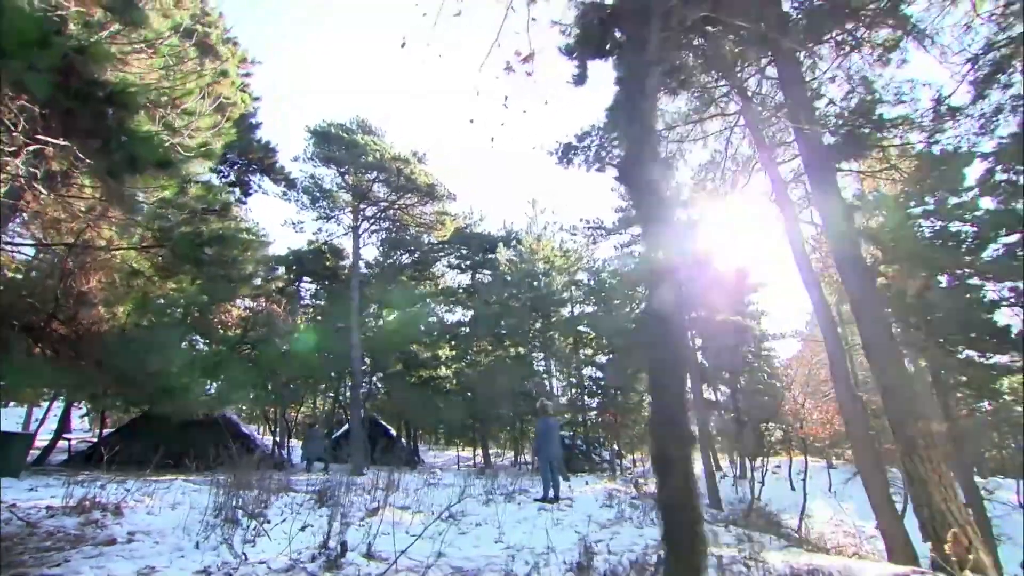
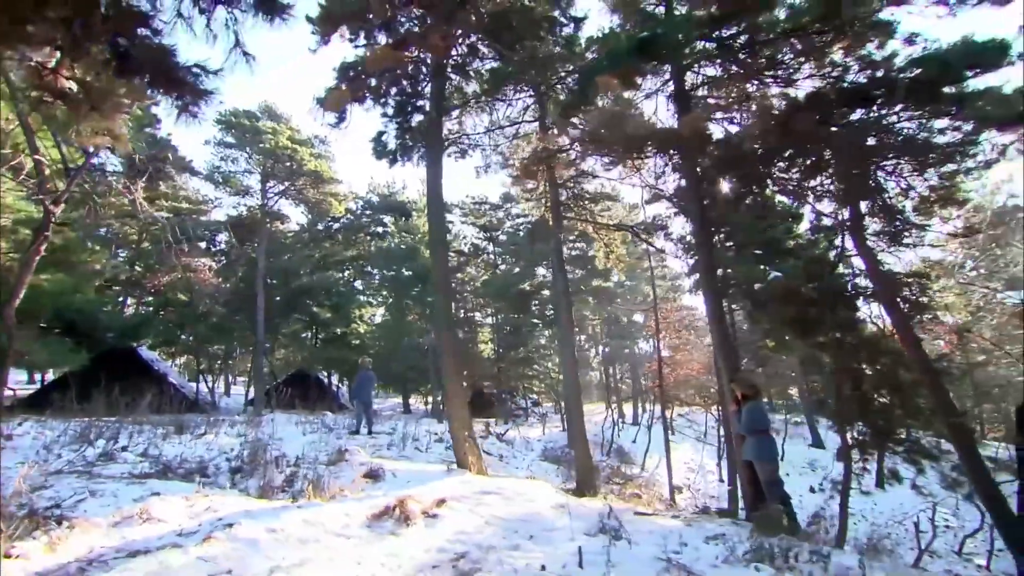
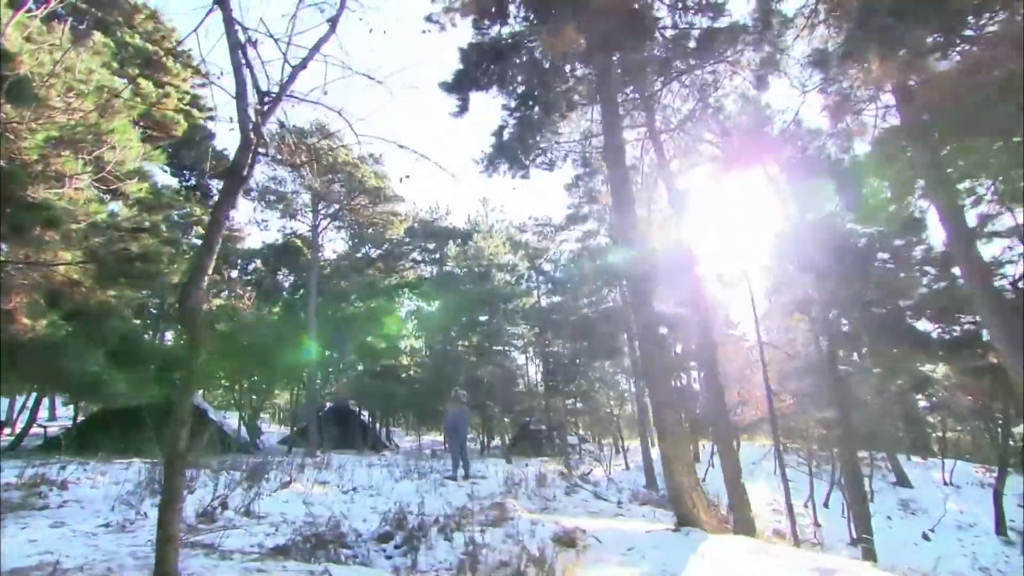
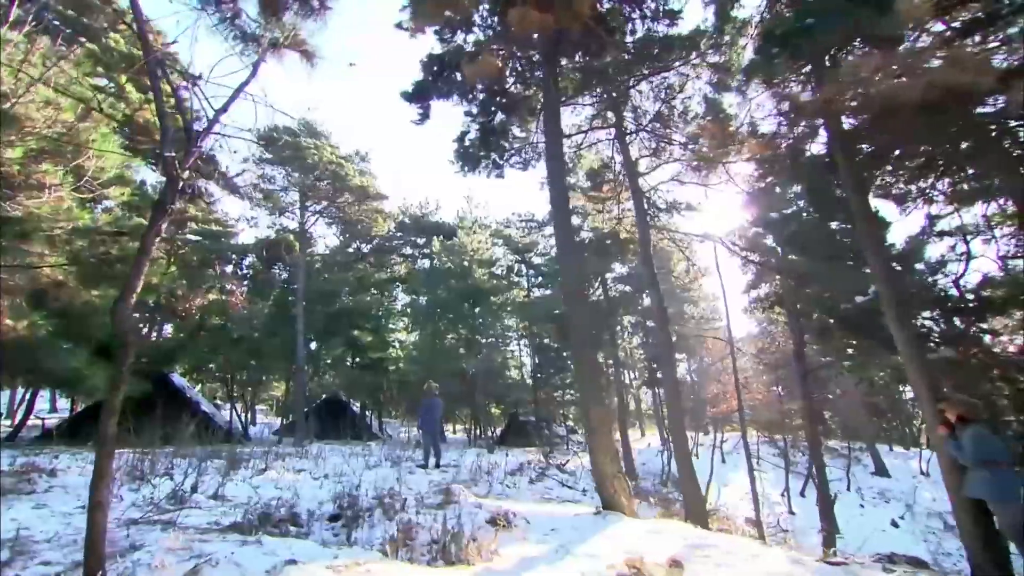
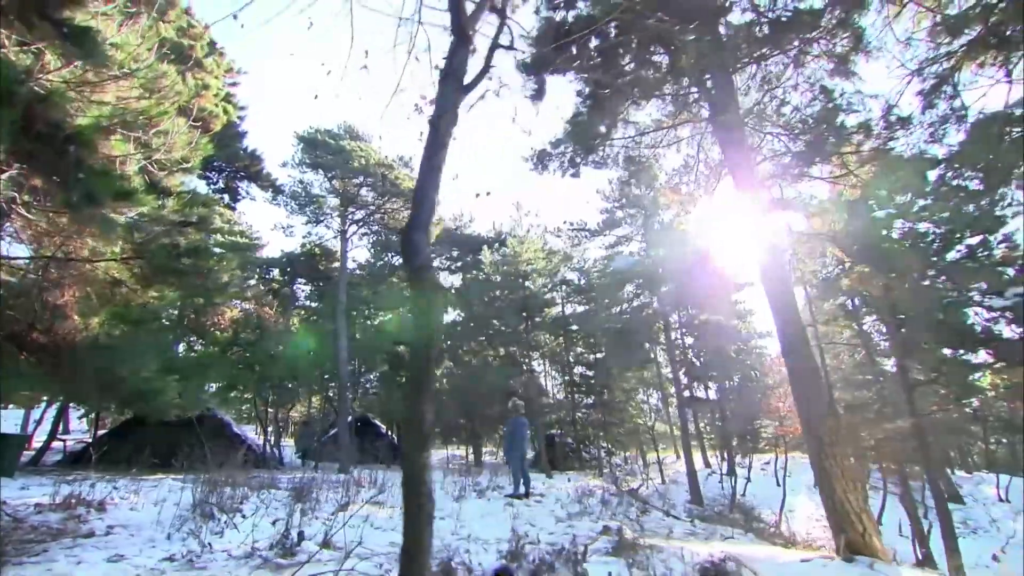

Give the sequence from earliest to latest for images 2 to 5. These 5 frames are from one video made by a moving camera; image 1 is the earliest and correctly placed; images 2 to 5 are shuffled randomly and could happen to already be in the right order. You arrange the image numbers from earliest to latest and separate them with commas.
5, 3, 4, 2
